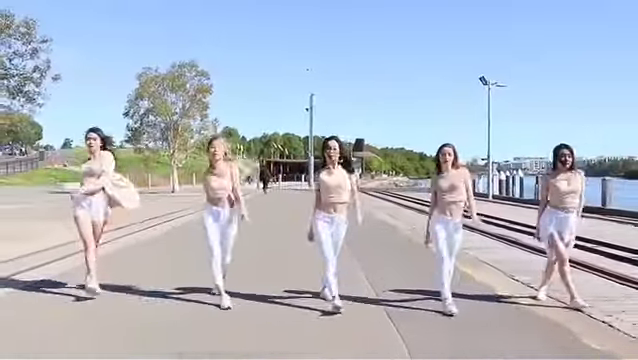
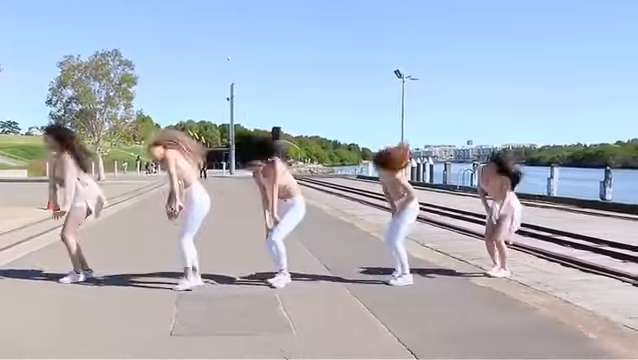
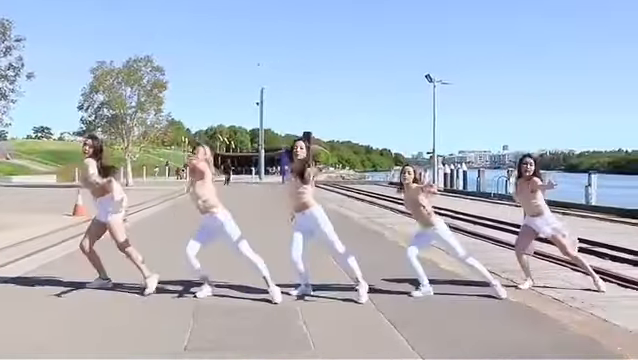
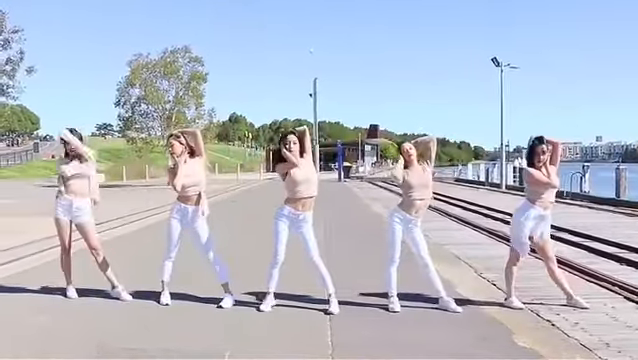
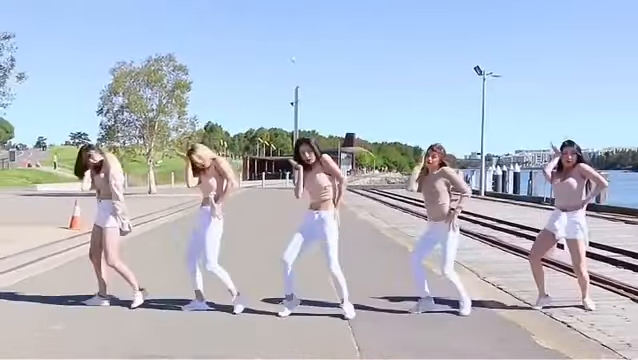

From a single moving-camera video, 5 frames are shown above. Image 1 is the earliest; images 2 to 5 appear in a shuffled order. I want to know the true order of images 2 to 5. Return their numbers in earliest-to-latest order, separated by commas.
3, 2, 5, 4
